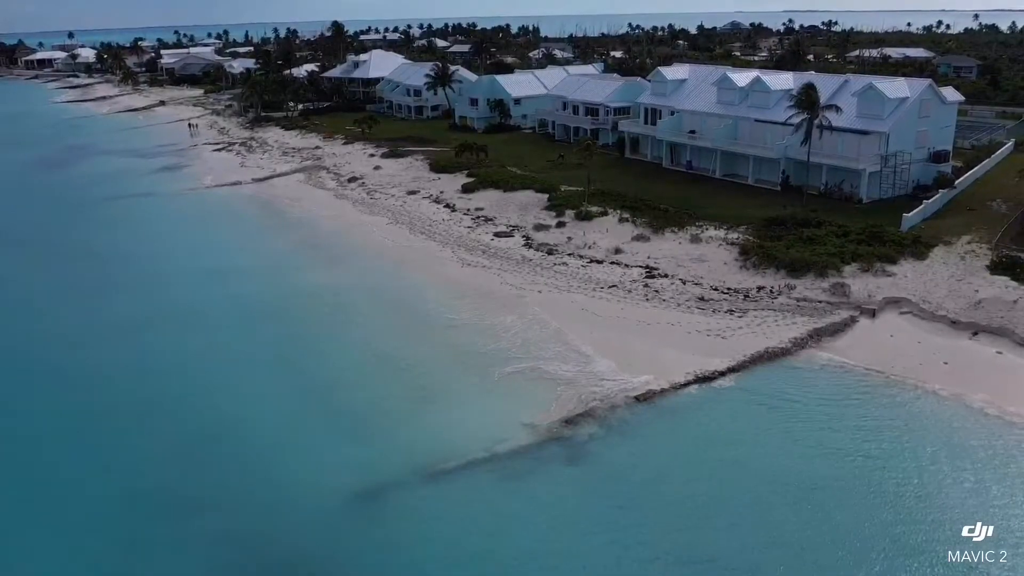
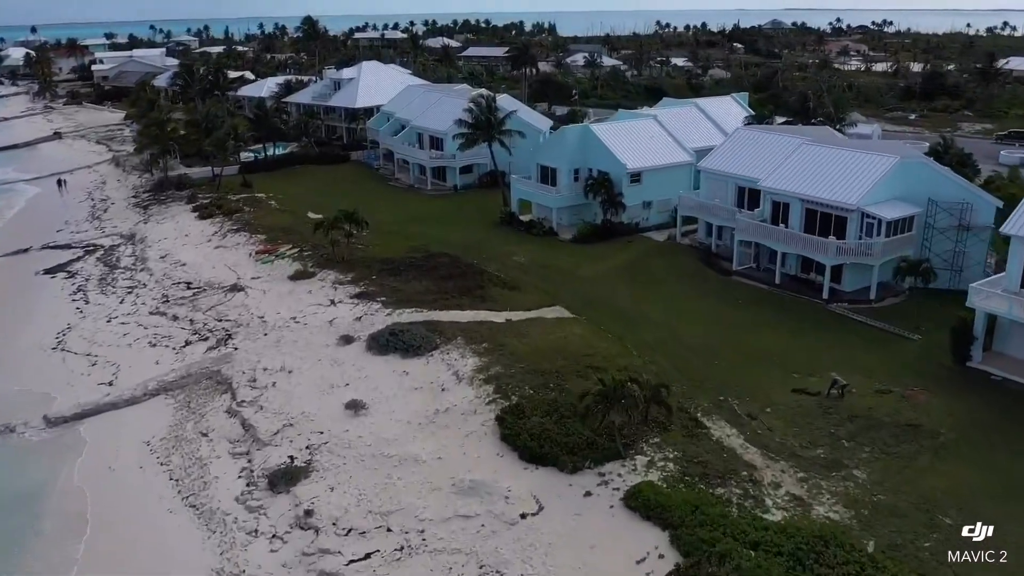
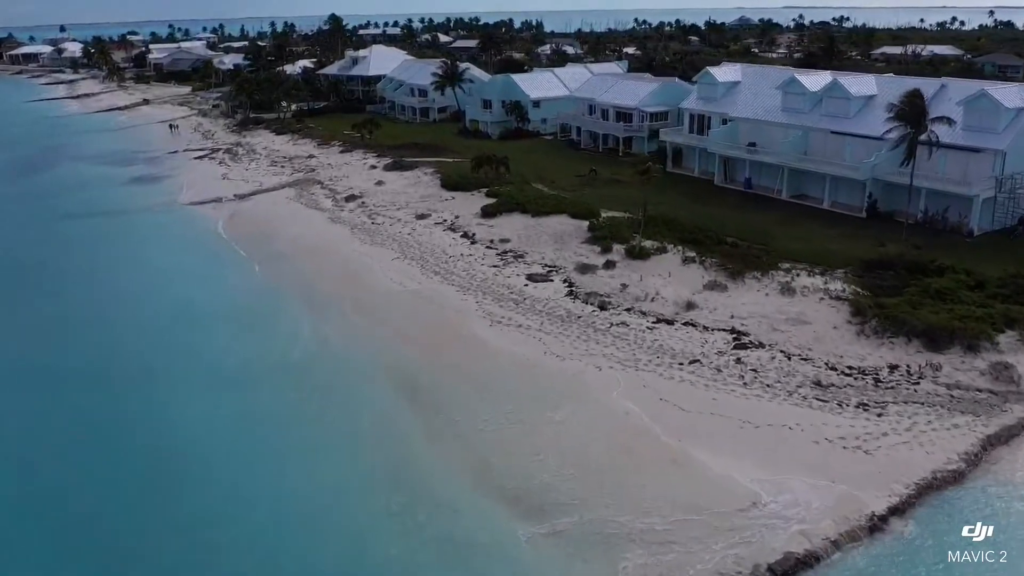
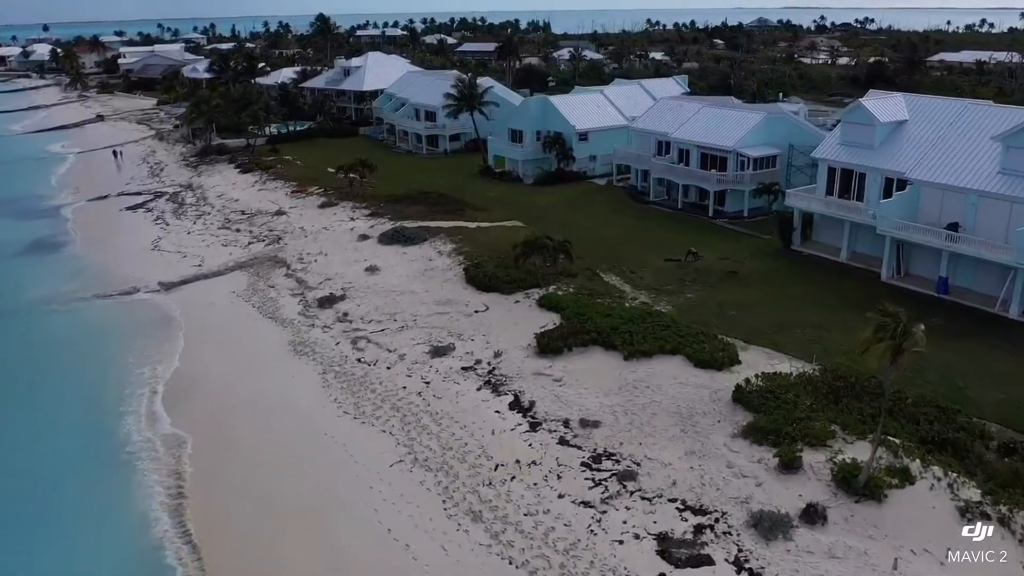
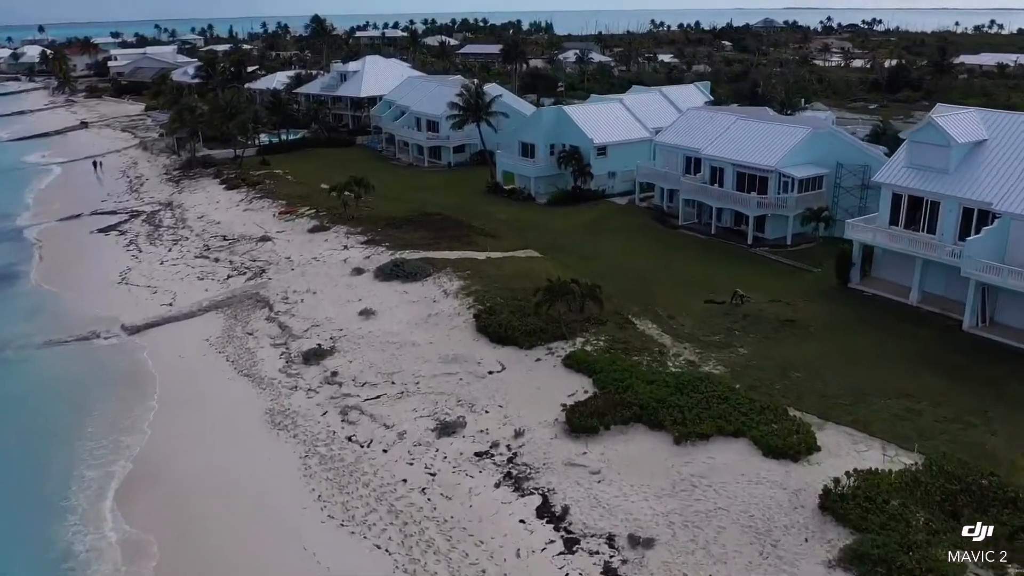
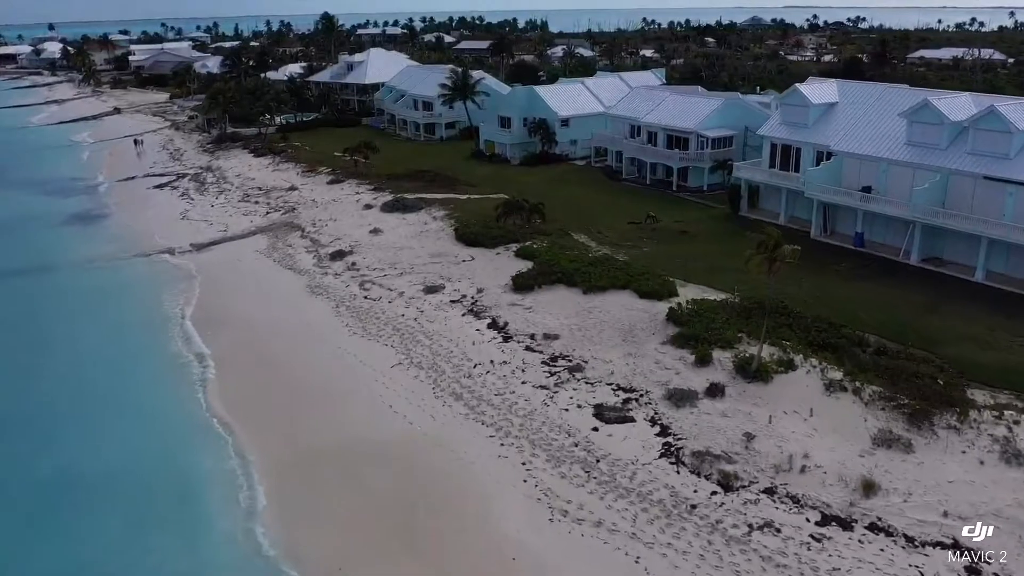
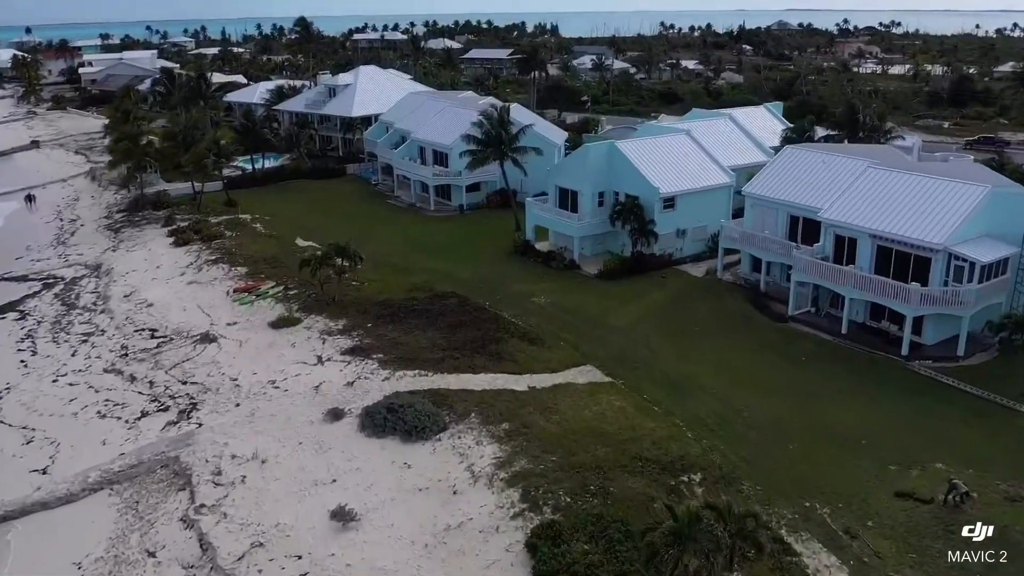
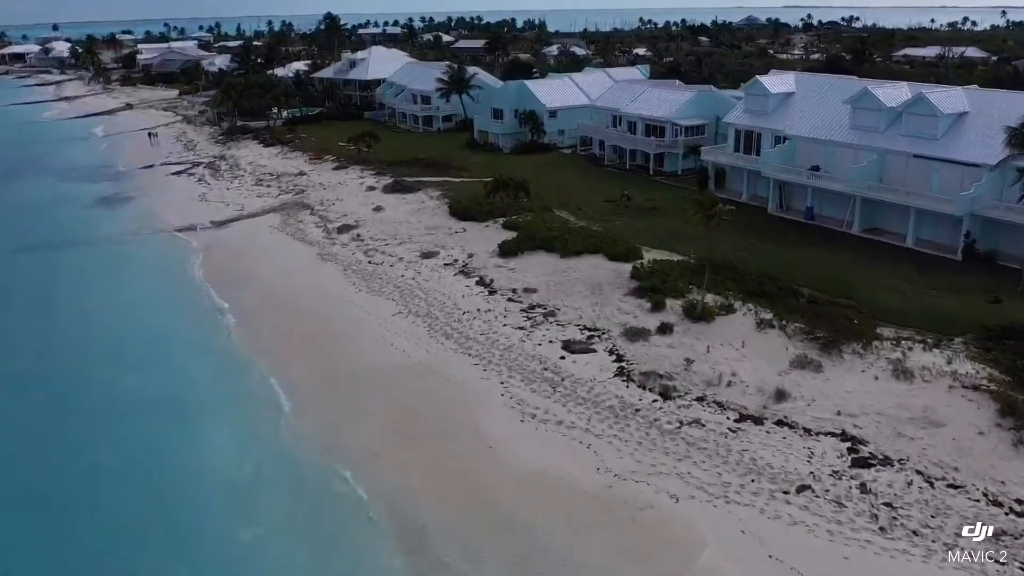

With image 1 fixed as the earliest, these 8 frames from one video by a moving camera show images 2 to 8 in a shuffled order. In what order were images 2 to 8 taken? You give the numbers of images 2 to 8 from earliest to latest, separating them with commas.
3, 8, 6, 4, 5, 2, 7
